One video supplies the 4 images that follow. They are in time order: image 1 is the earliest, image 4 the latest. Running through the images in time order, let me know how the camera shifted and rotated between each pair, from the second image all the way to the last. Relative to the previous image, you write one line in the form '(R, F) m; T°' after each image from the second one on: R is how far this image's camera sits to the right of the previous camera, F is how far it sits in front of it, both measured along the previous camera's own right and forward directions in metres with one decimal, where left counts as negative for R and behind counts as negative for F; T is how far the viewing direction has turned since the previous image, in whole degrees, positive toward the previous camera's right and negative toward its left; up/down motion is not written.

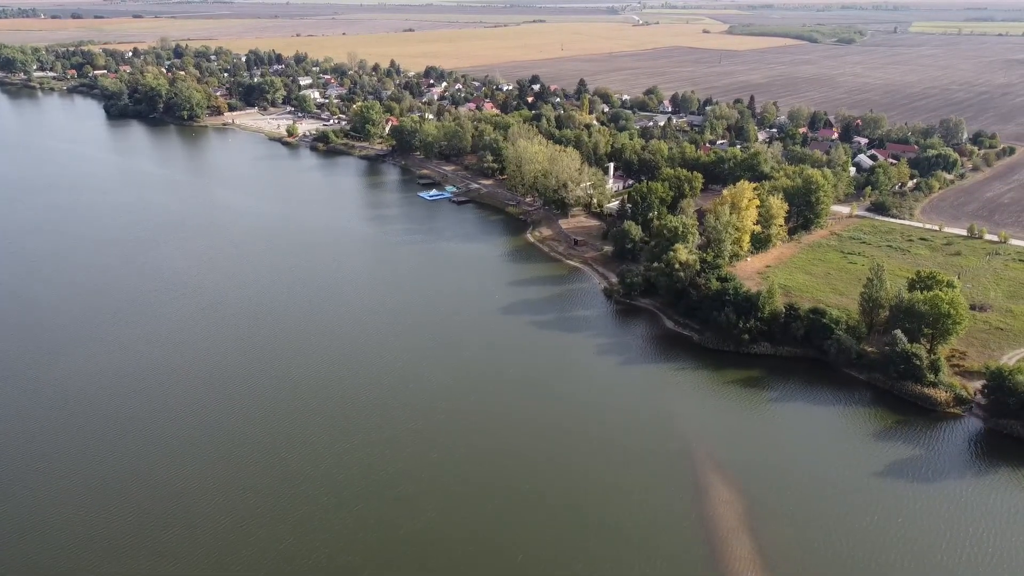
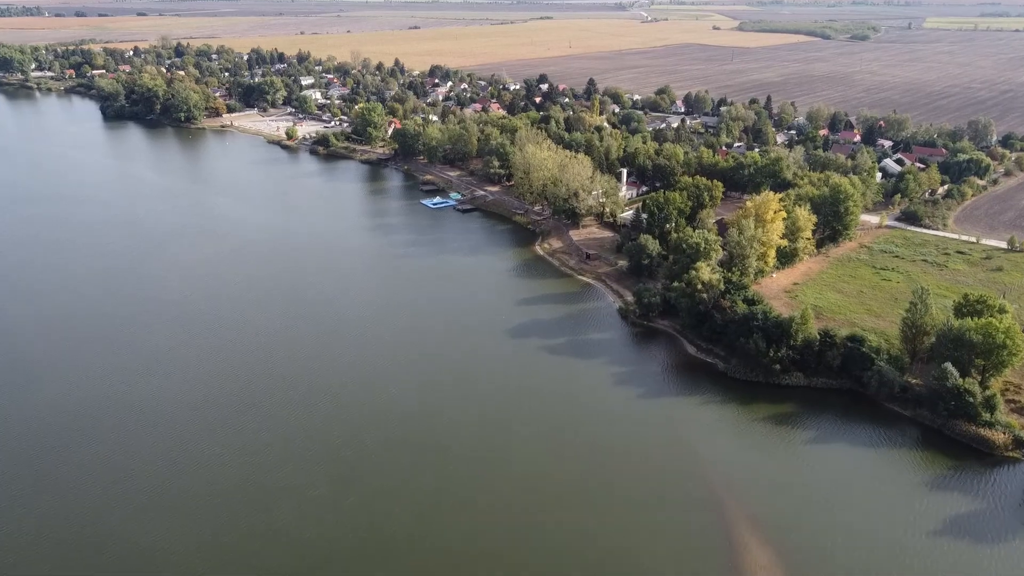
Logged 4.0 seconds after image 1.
(0.0, +1.6) m; 0°
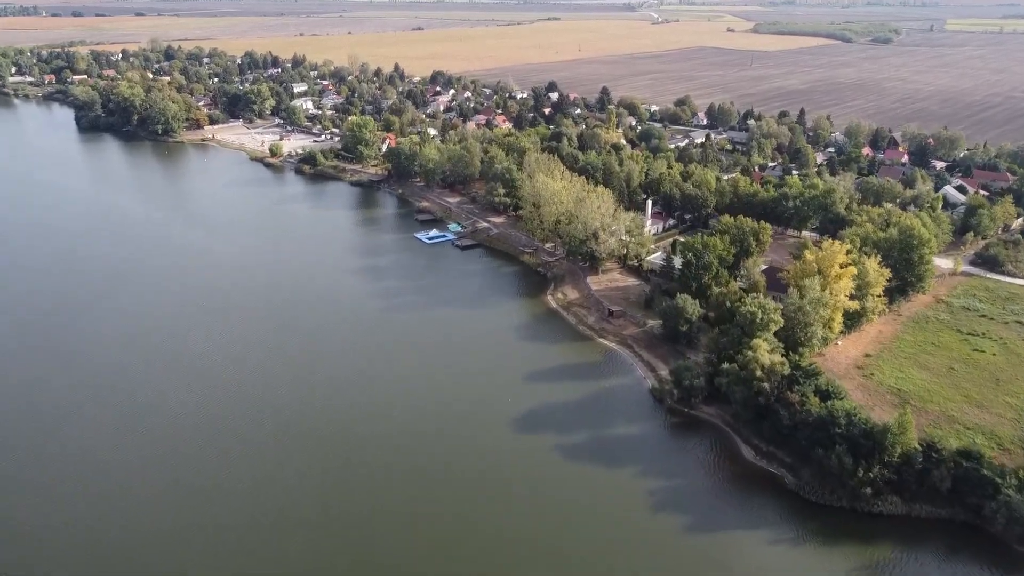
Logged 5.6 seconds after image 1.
(-0.1, +4.0) m; 0°
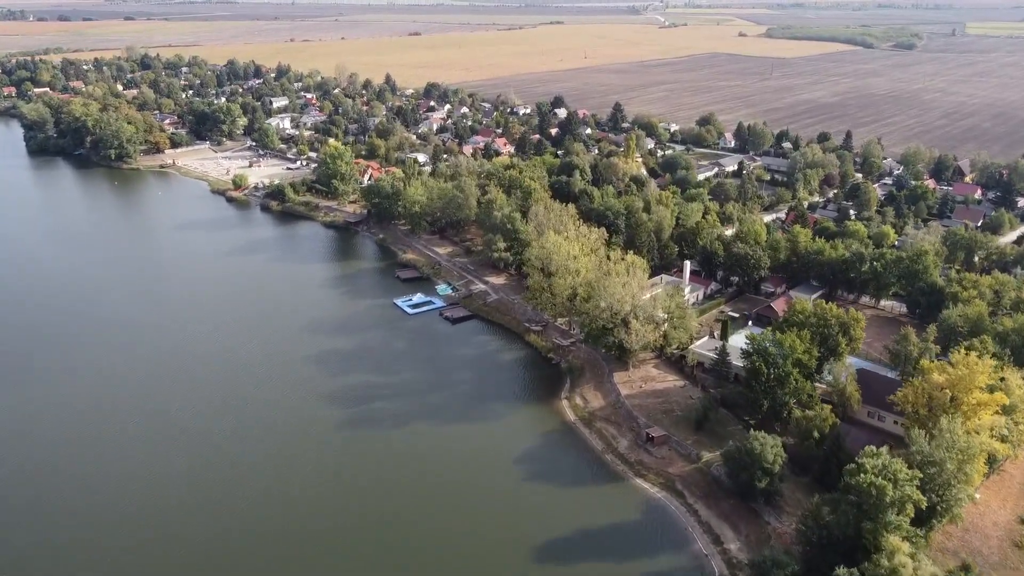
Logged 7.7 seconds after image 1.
(-0.1, +5.4) m; 0°
